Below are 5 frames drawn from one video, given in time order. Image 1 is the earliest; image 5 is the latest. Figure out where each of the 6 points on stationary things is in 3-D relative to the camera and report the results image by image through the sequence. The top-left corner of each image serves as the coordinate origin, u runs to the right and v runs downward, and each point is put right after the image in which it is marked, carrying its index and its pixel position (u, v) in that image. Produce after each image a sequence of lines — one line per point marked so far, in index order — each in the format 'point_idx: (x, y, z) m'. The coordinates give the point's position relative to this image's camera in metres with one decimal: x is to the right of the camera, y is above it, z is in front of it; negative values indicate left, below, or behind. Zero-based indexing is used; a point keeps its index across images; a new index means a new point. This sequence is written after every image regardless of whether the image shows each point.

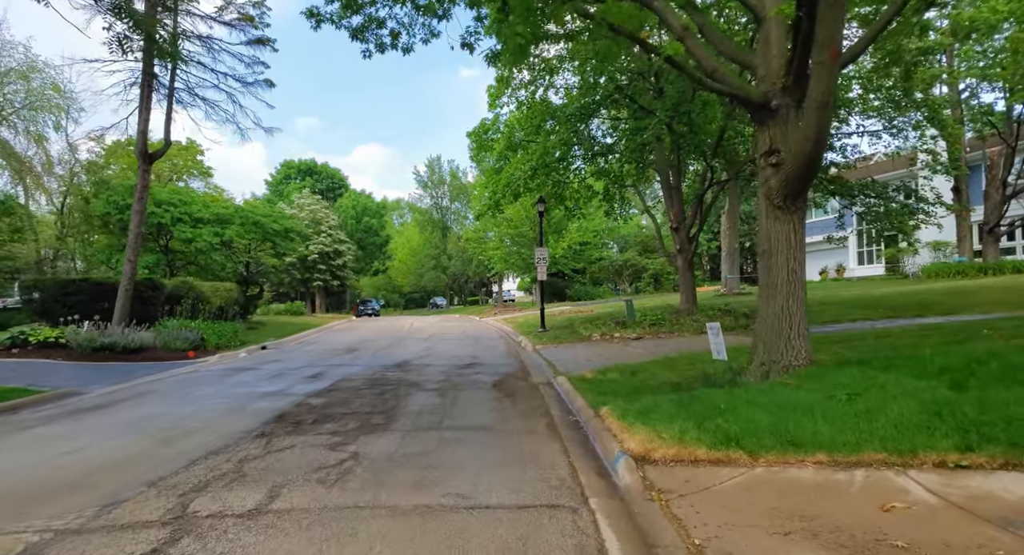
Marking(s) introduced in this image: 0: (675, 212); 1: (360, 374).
0: (+5.0, +2.0, +17.4) m
1: (-2.8, -1.8, +10.4) m
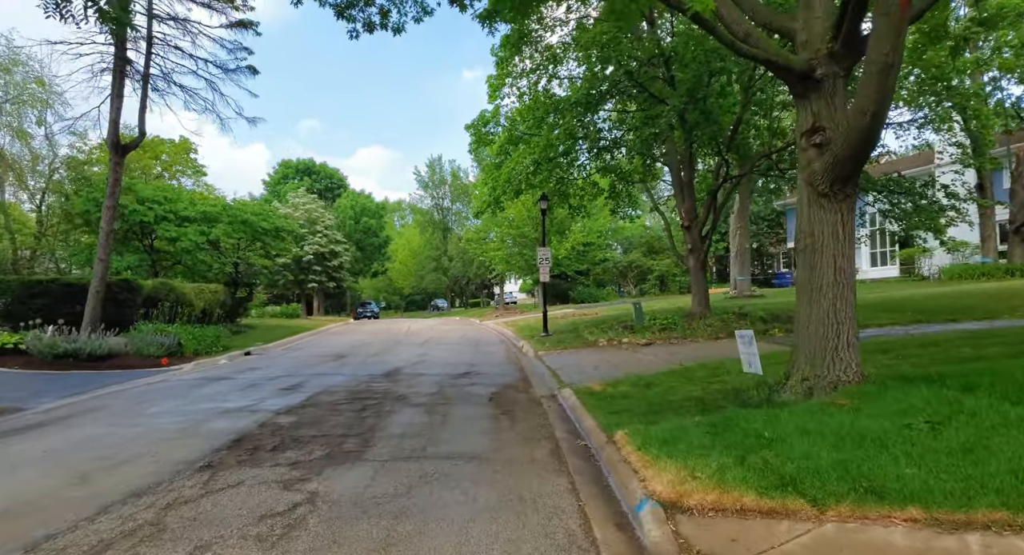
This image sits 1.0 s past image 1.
0: (+5.1, +2.0, +16.4) m
1: (-2.8, -1.8, +9.4) m
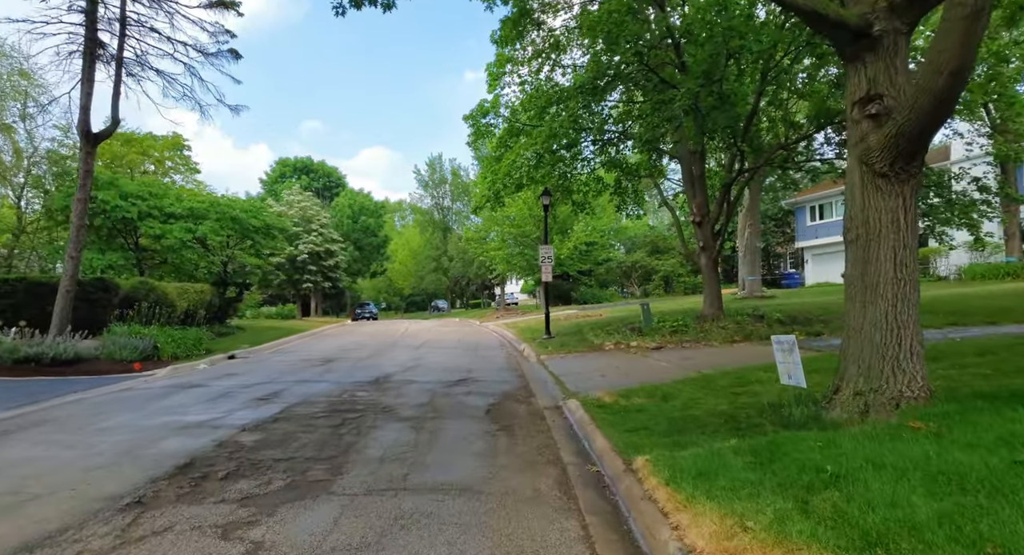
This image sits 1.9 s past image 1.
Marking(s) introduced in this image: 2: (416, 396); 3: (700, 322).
0: (+5.1, +2.0, +15.5) m
1: (-2.8, -1.8, +8.5) m
2: (-1.4, -1.8, +8.5) m
3: (+4.9, -1.2, +14.9) m
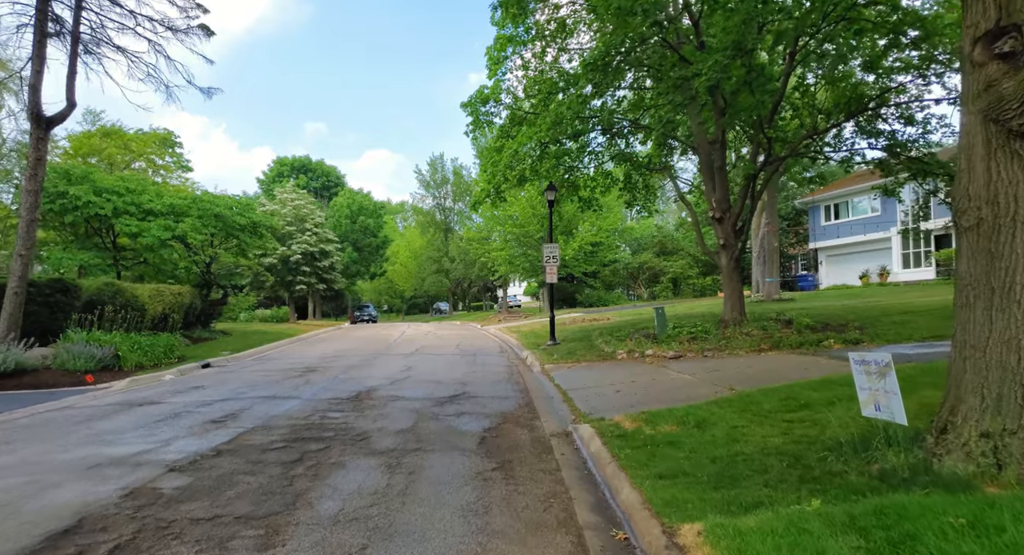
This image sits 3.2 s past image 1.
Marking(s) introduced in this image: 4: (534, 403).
0: (+5.1, +2.0, +14.1) m
1: (-2.8, -1.8, +7.2) m
2: (-1.4, -1.8, +7.2) m
3: (+5.0, -1.2, +13.6) m
4: (+0.3, -1.9, +8.4) m
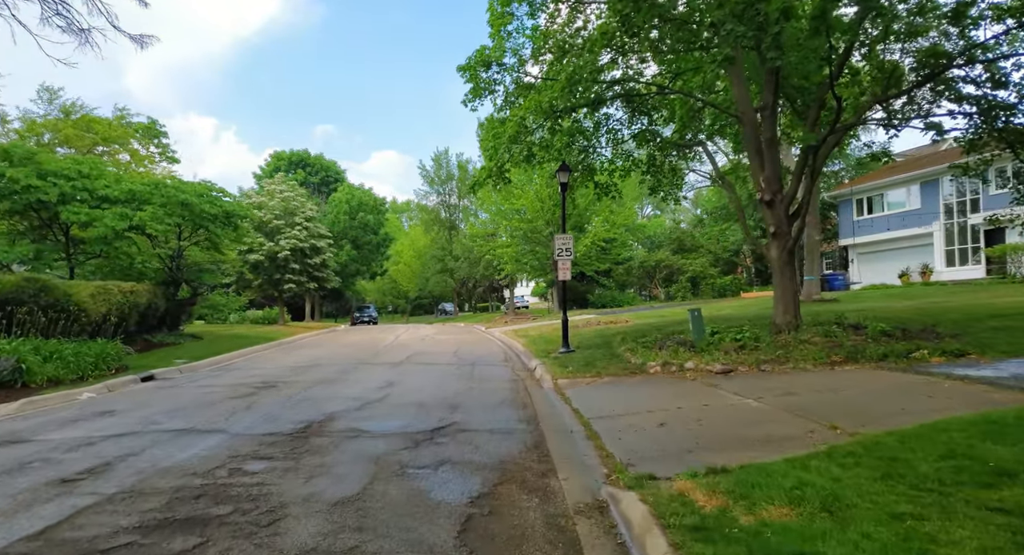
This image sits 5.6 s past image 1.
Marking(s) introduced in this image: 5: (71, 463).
0: (+5.2, +2.1, +11.7) m
1: (-2.8, -1.6, +4.9) m
2: (-1.4, -1.7, +4.8) m
3: (+5.1, -1.1, +11.1) m
4: (+0.4, -1.8, +6.0) m
5: (-3.9, -1.7, +5.1) m
